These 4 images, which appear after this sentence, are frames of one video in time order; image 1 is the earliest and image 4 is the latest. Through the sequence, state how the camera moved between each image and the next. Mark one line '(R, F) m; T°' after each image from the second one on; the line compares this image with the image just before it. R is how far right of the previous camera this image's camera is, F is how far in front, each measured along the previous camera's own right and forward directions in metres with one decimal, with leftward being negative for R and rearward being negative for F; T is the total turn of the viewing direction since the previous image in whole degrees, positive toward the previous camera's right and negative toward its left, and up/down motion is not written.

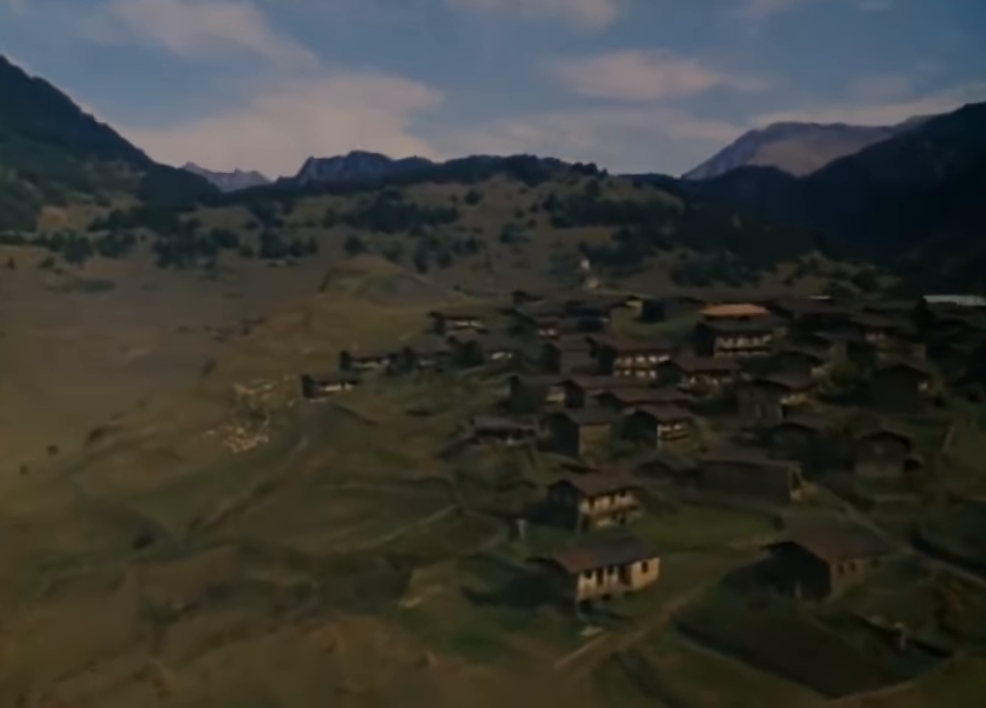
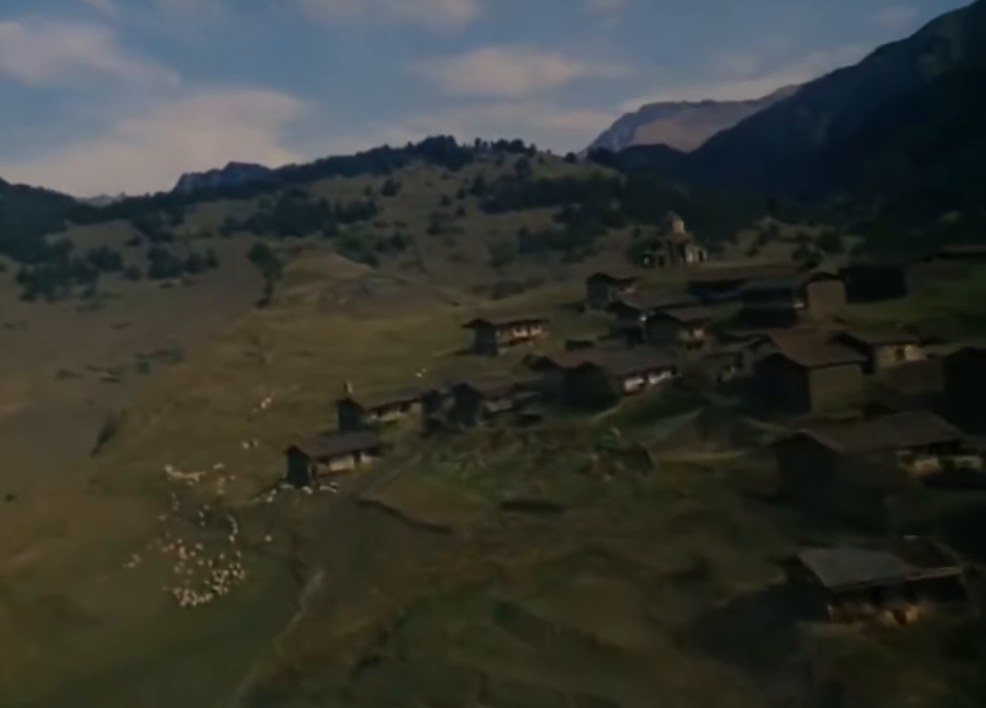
(-8.0, +35.7) m; +5°
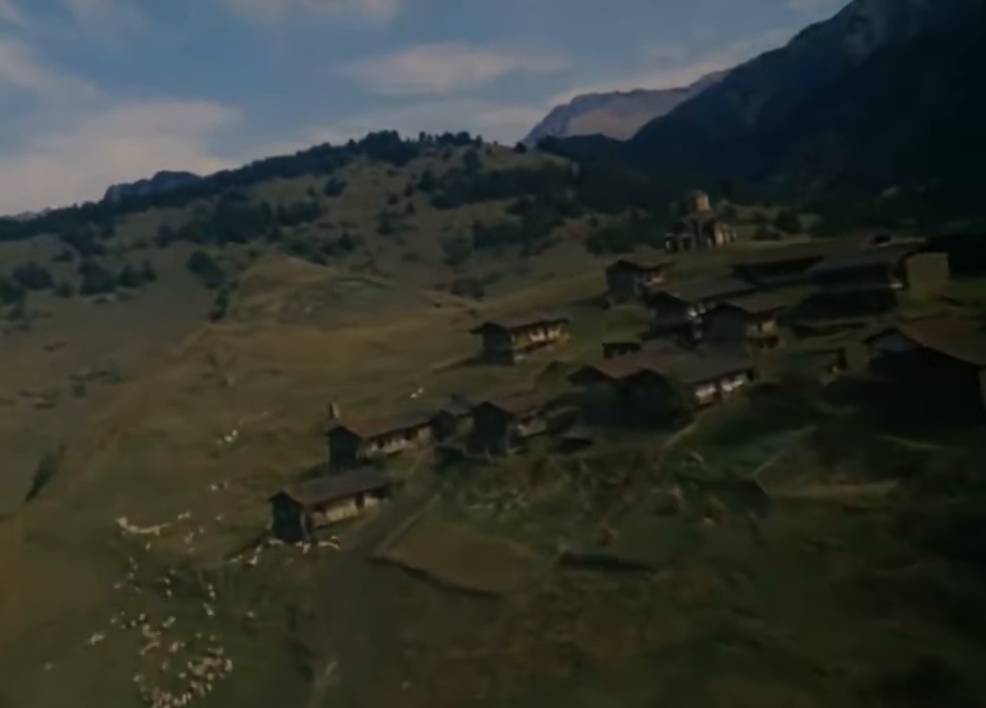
(-2.6, +9.8) m; +2°
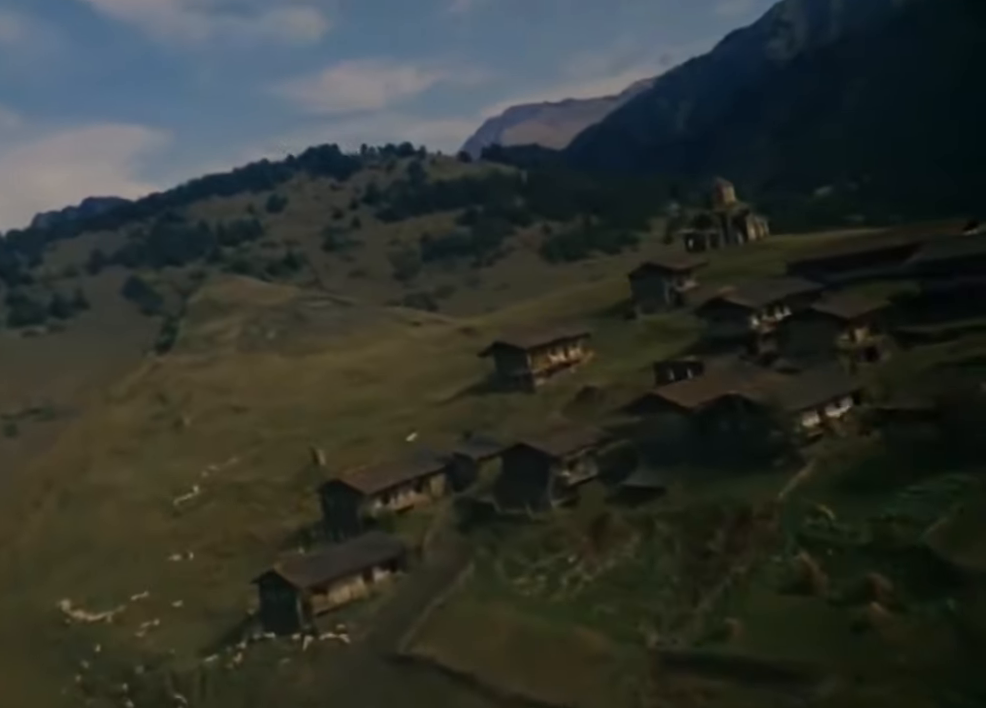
(-2.3, +8.5) m; +3°
